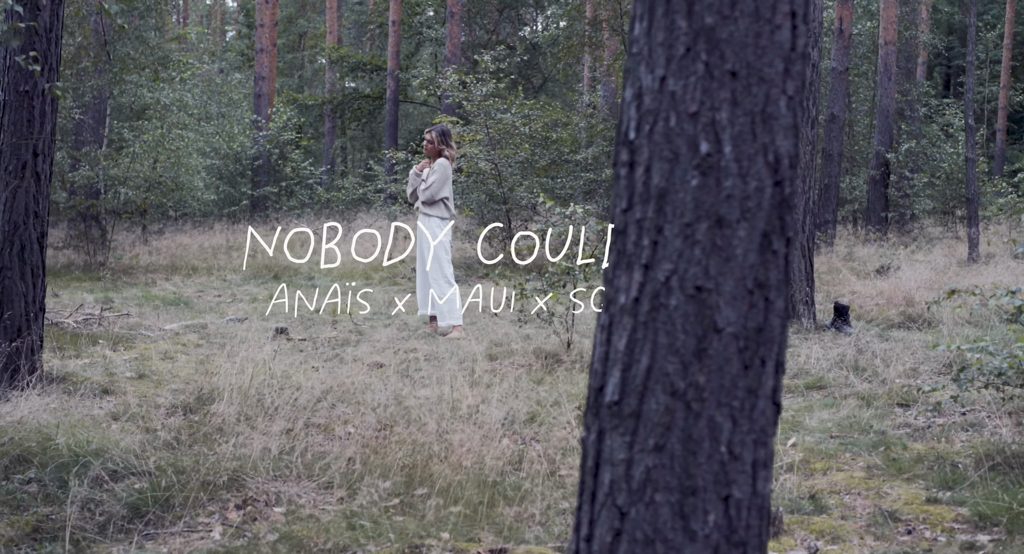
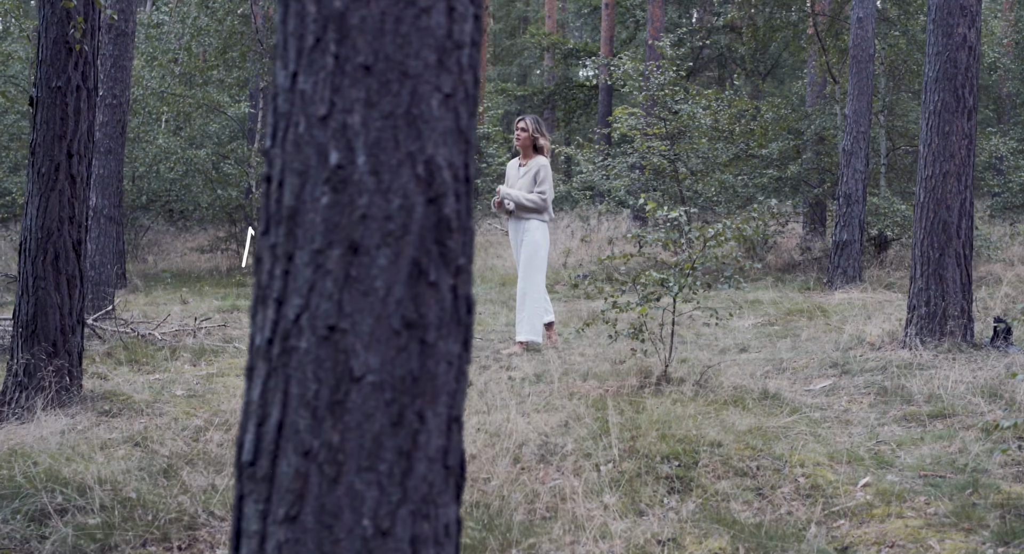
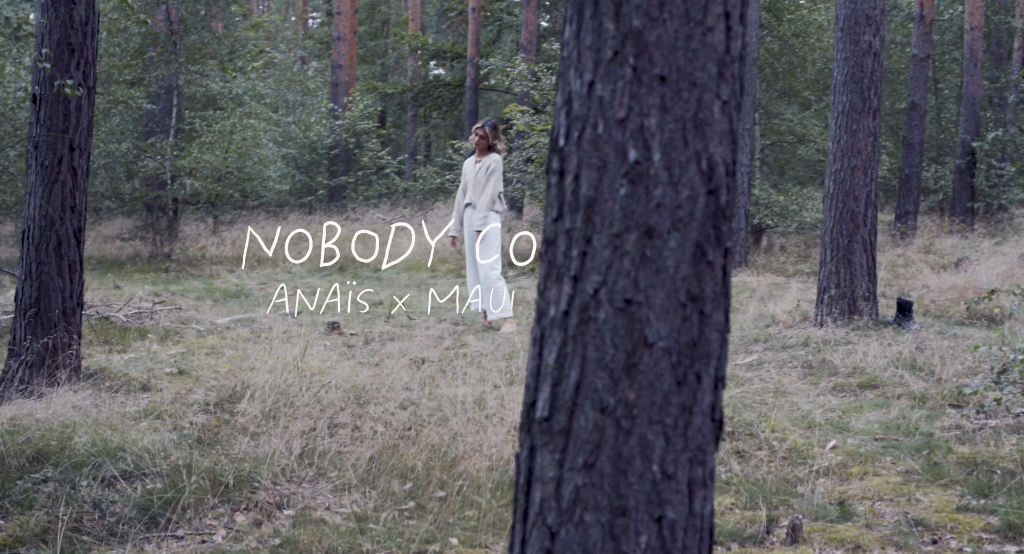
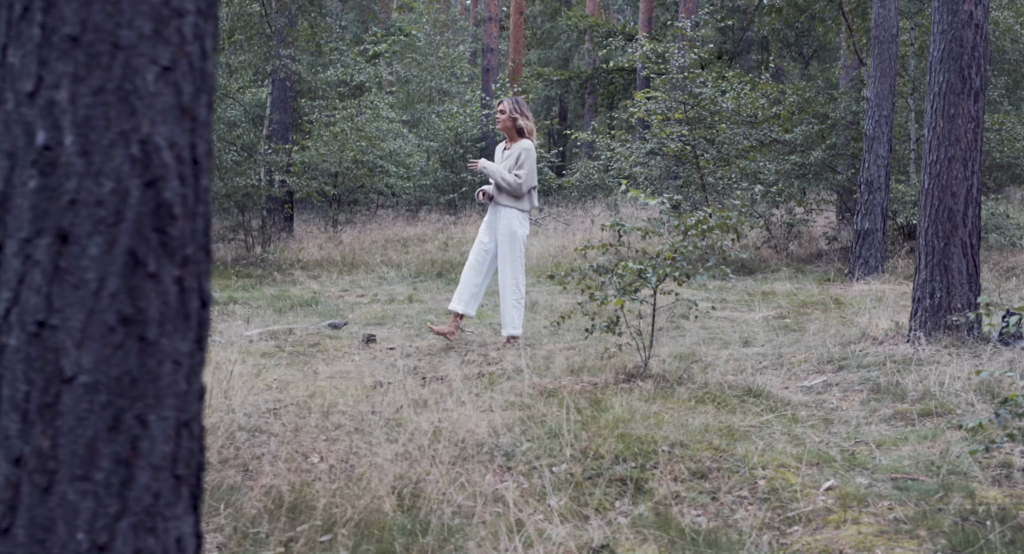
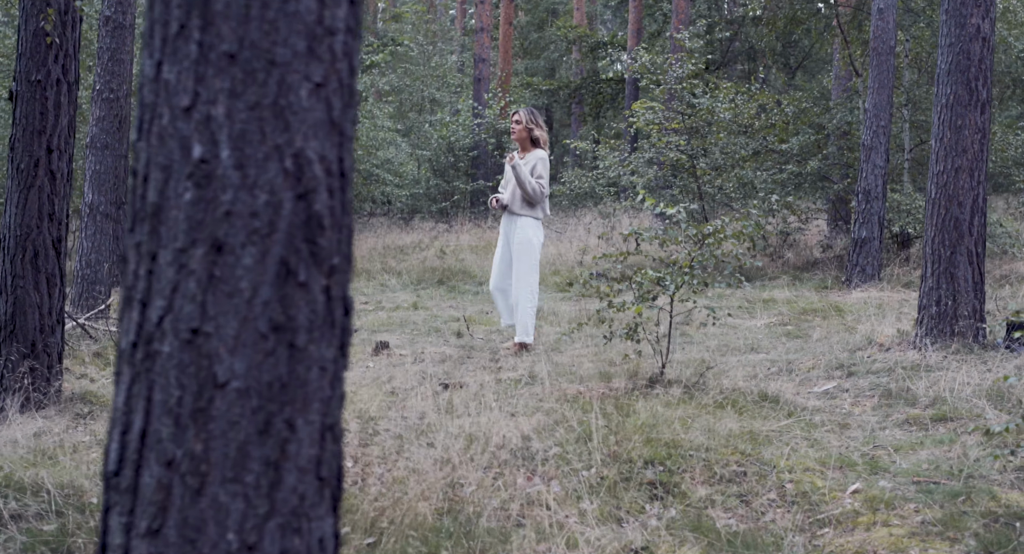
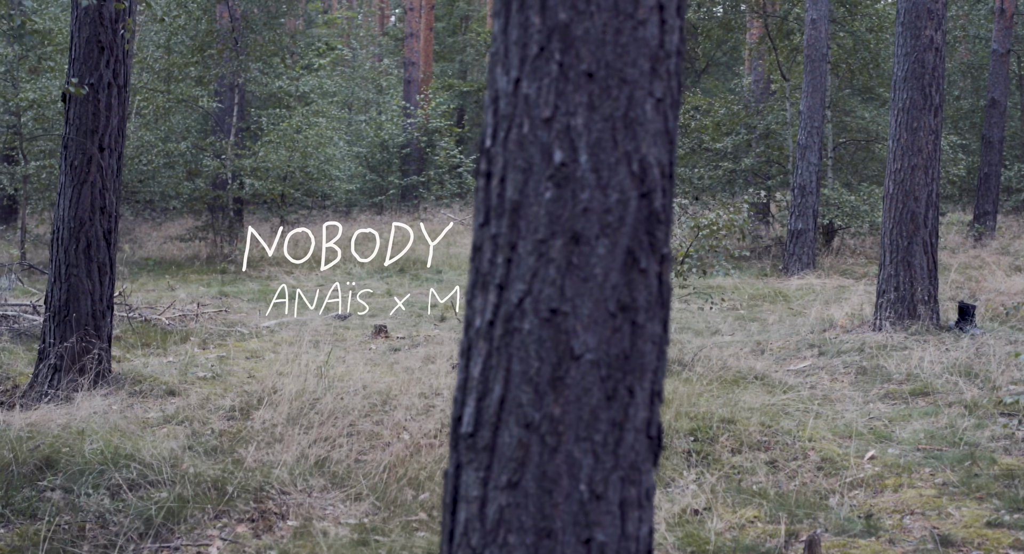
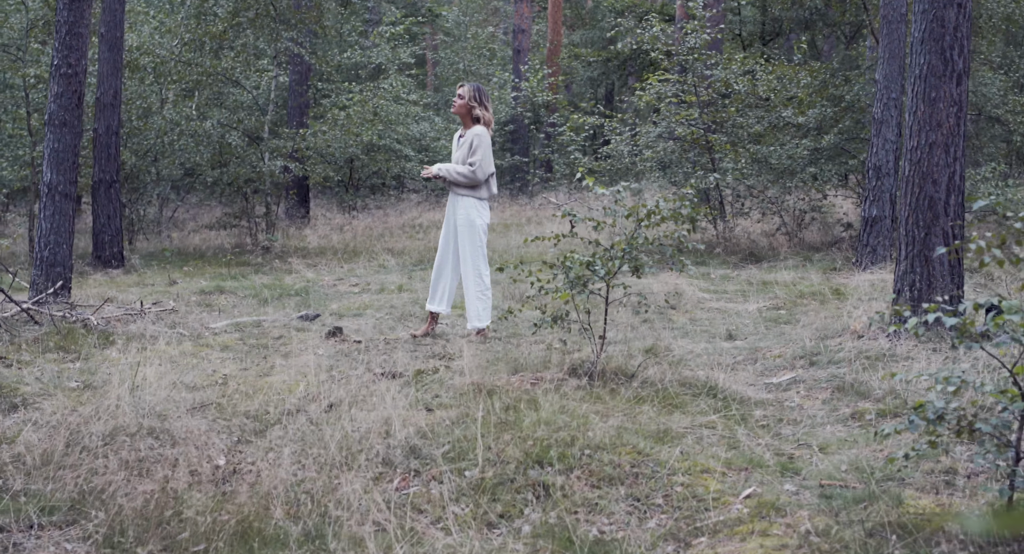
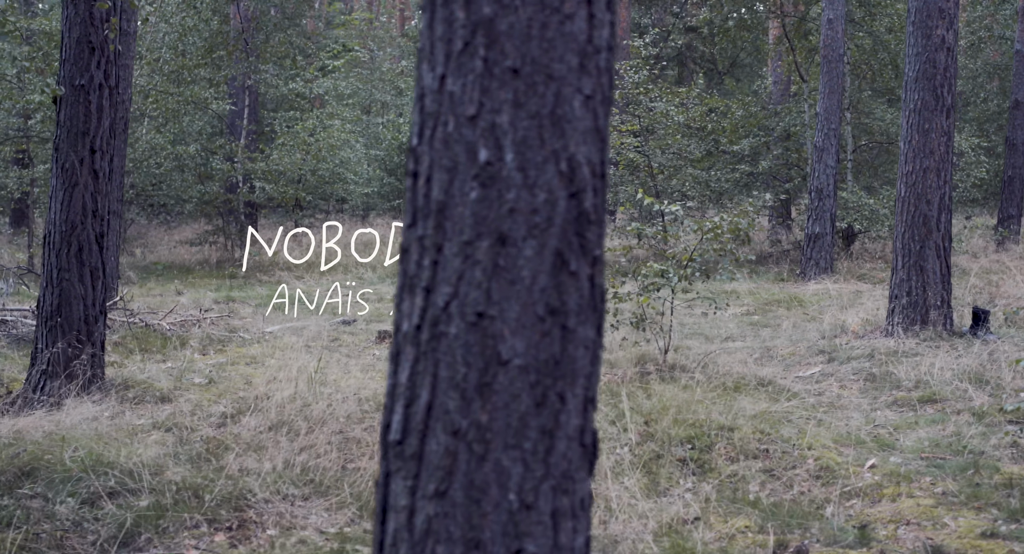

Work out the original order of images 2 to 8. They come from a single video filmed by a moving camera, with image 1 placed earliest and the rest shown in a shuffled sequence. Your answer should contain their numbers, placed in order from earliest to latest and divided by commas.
3, 6, 8, 2, 5, 4, 7
